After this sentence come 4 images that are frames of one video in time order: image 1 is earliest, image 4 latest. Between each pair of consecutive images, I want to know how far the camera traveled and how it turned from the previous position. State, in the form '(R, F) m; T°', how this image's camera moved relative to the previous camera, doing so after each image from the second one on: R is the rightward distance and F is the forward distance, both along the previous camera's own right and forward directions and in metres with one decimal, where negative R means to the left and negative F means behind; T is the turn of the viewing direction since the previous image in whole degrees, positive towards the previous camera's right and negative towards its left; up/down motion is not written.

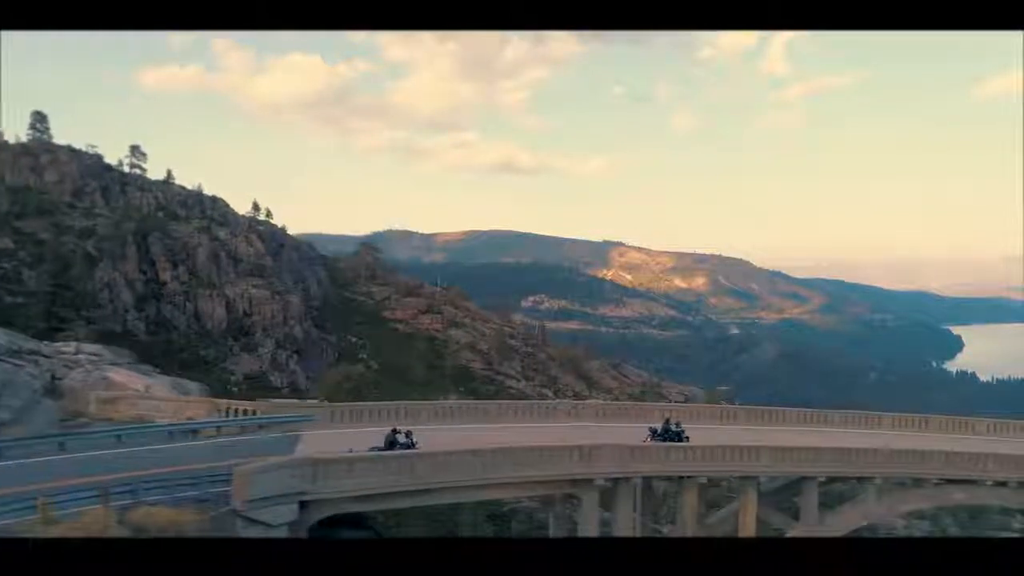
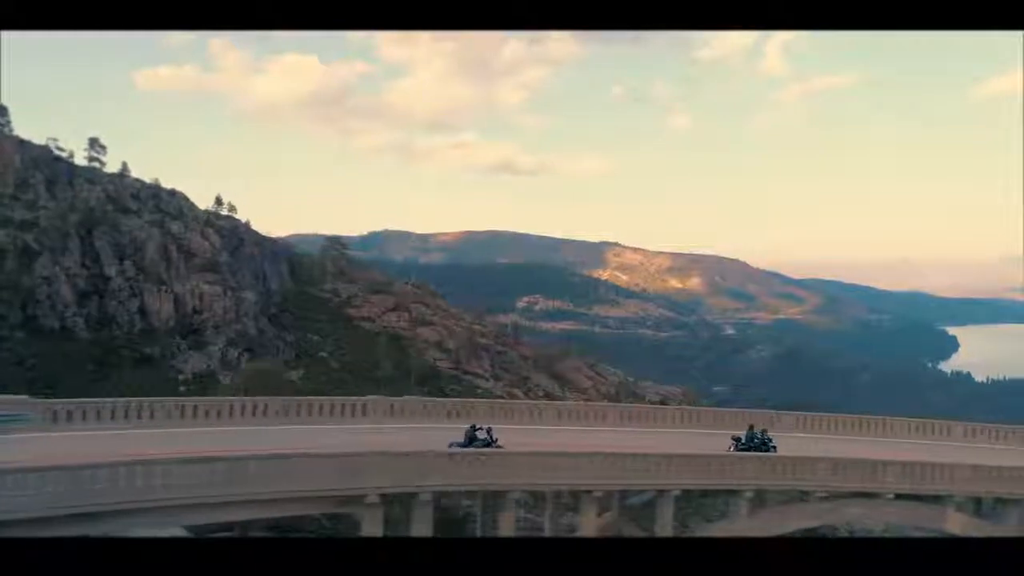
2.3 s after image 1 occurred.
(+1.2, +1.5) m; 0°
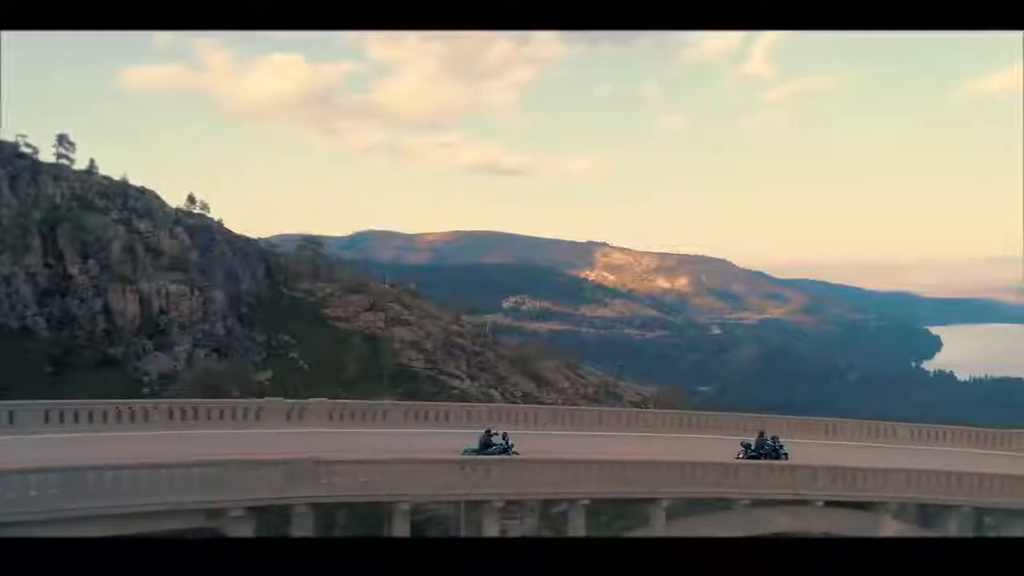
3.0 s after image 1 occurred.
(+0.4, +0.6) m; +1°
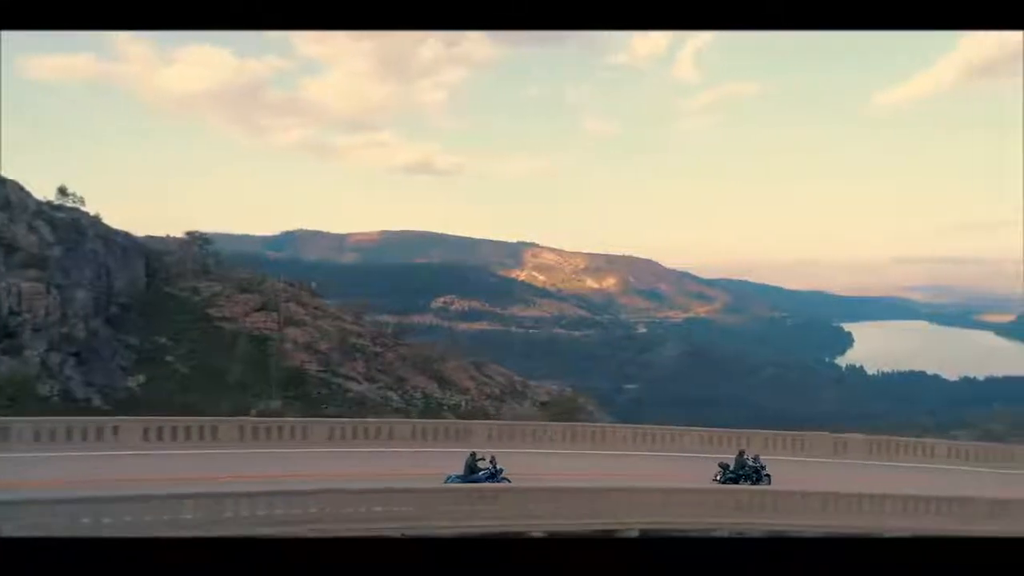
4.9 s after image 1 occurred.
(+1.1, +1.8) m; +5°
